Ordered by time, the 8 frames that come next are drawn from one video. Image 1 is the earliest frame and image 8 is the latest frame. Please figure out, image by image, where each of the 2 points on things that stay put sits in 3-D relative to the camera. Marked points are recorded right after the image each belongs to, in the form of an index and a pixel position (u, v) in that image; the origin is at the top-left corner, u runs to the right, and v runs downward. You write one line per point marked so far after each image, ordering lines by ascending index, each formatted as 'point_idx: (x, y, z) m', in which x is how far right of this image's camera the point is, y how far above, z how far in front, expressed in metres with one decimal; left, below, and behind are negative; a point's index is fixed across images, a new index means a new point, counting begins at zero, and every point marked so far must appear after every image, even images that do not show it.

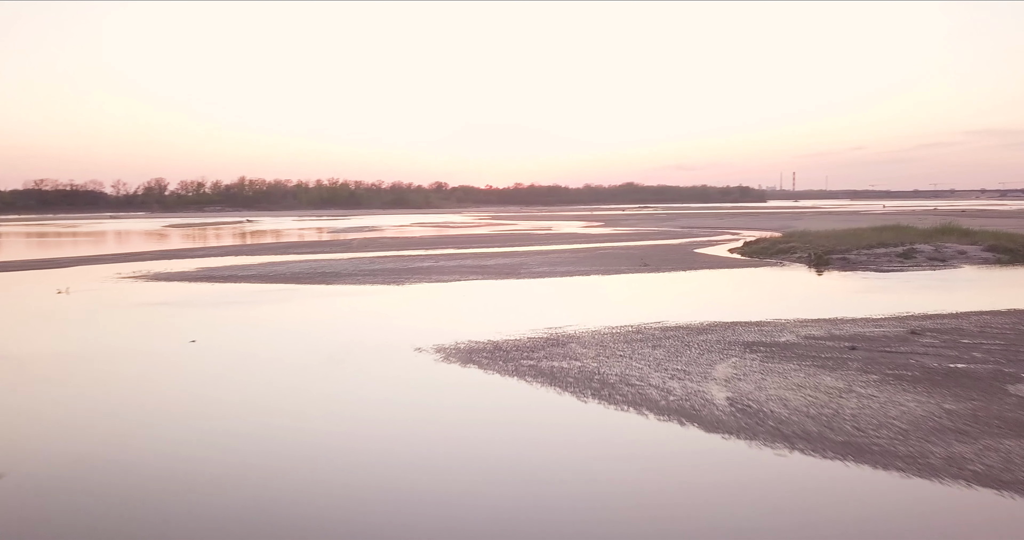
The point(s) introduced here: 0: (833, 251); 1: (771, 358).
0: (+10.8, +0.6, +19.6) m
1: (+3.3, -1.1, +7.5) m
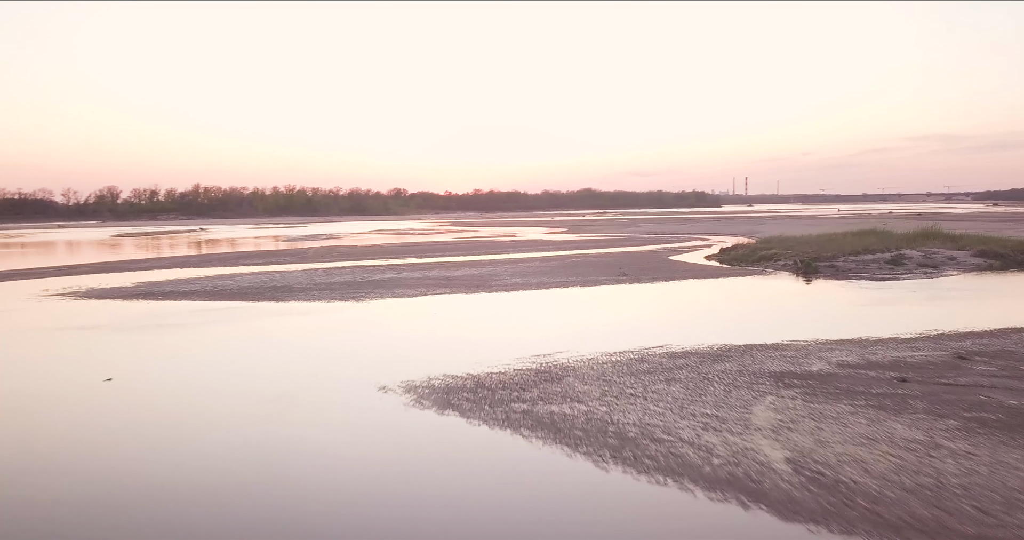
0: (+9.9, +0.4, +18.8) m
1: (+3.2, -1.3, +6.2) m
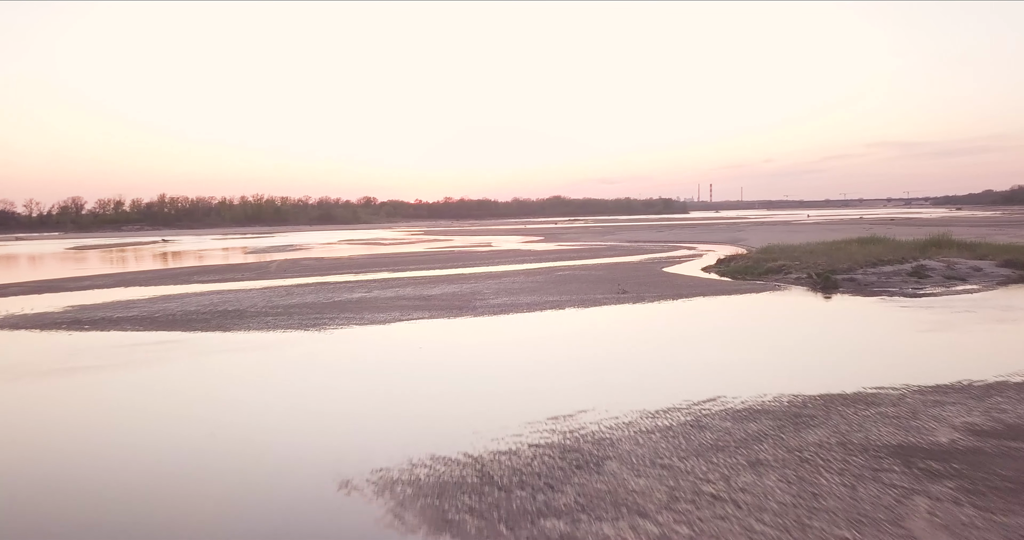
0: (+9.4, 0.0, +17.1) m
1: (+3.4, -1.6, +4.2) m
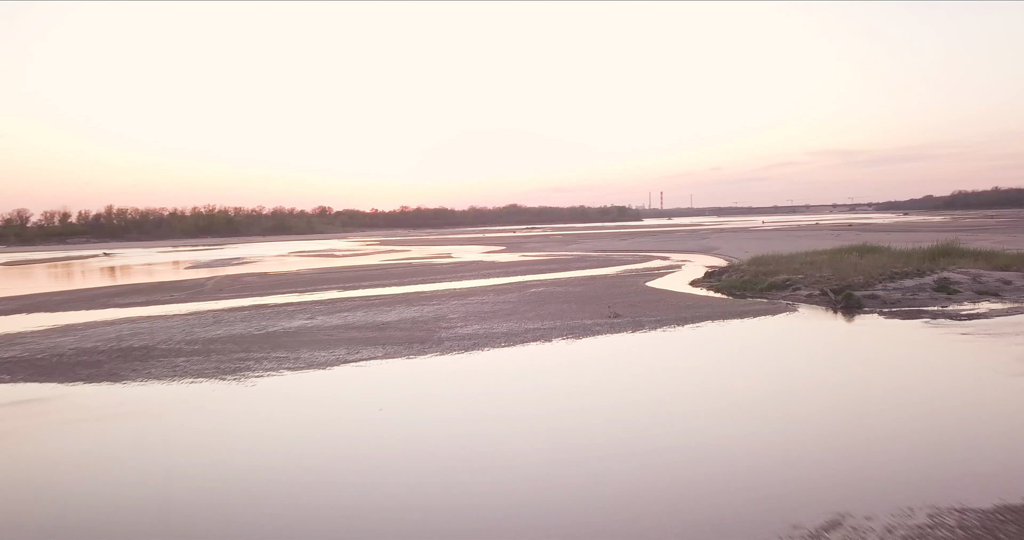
0: (+8.7, -0.4, +15.1) m
1: (+3.6, -1.9, +1.8) m
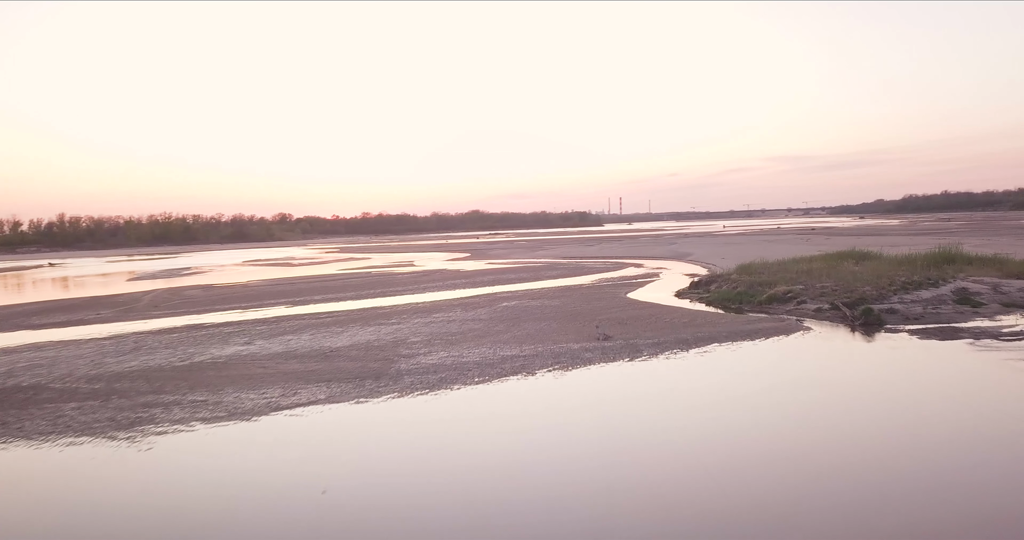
0: (+8.1, -0.6, +13.5) m
1: (+3.8, -2.1, -0.1) m
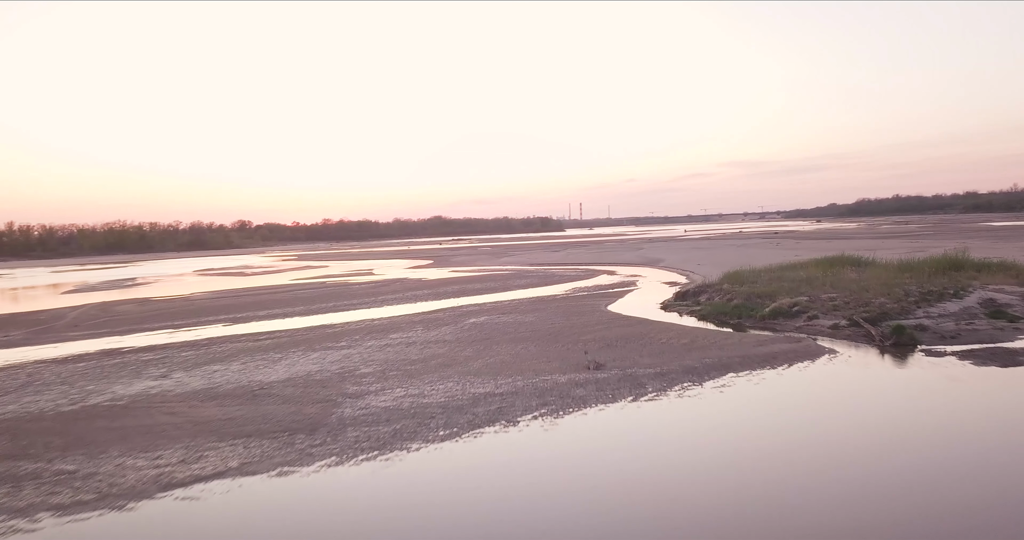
0: (+7.5, -0.8, +11.9) m
1: (+4.1, -2.2, -2.0) m
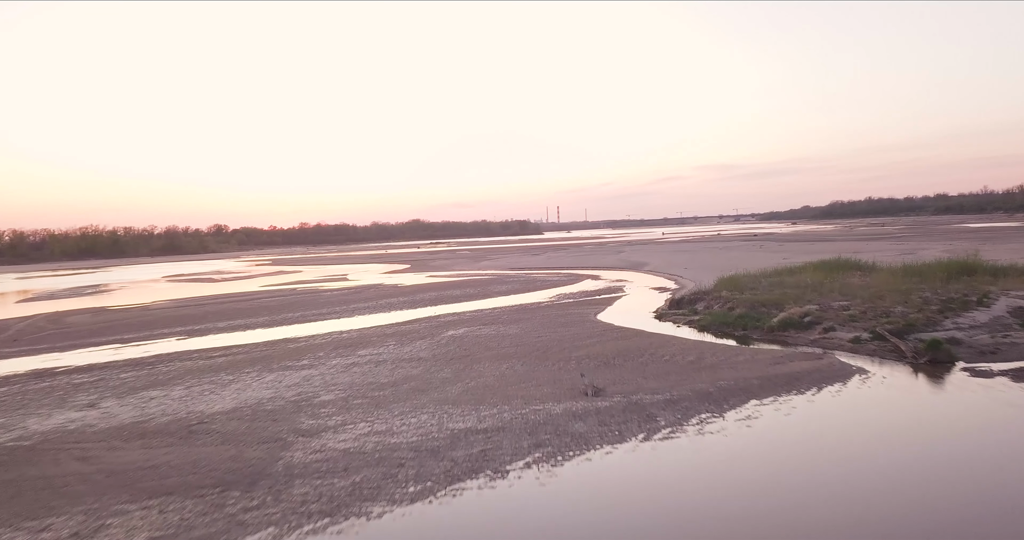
0: (+7.2, -0.9, +10.7) m
1: (+4.3, -2.2, -3.3) m
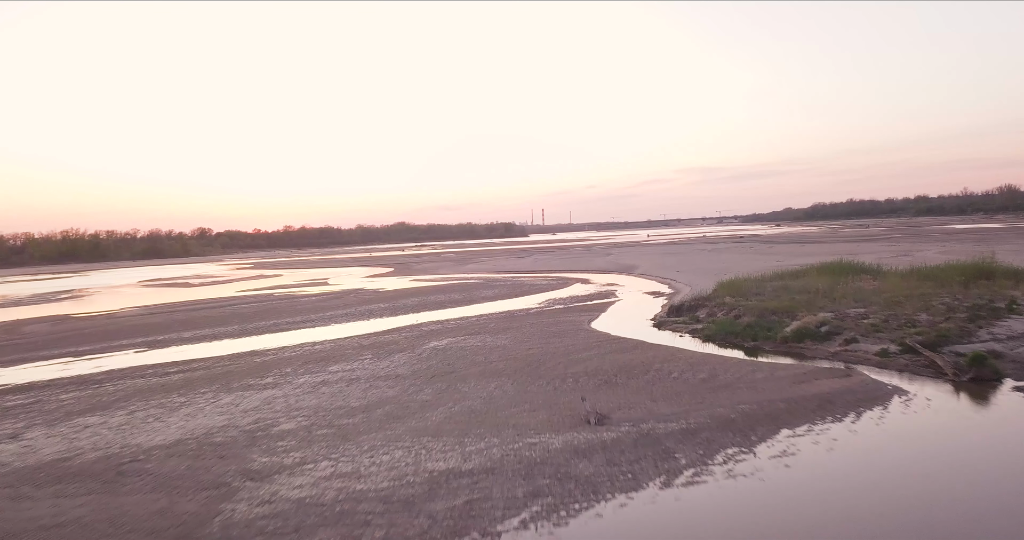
0: (+7.0, -1.0, +9.7) m
1: (+4.5, -2.3, -4.4) m
